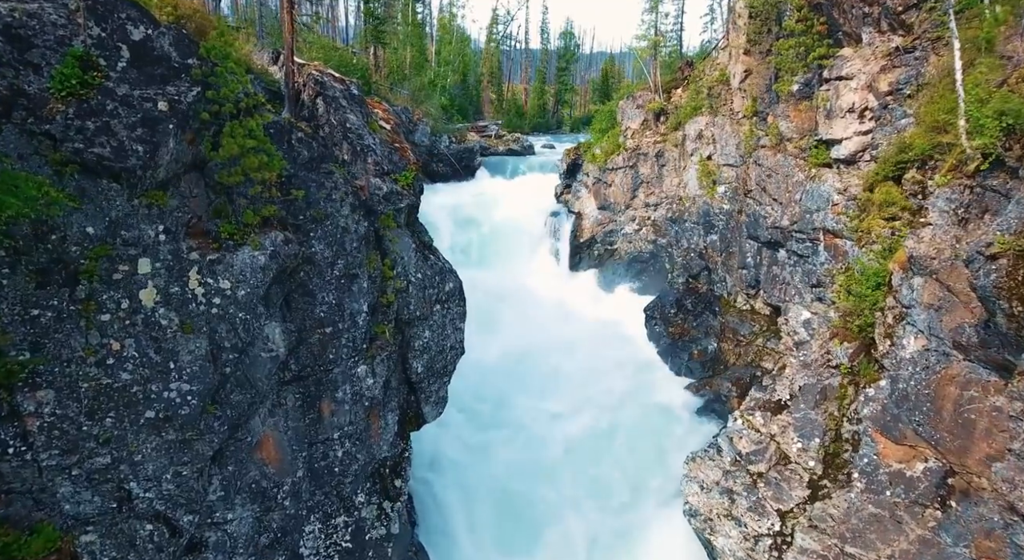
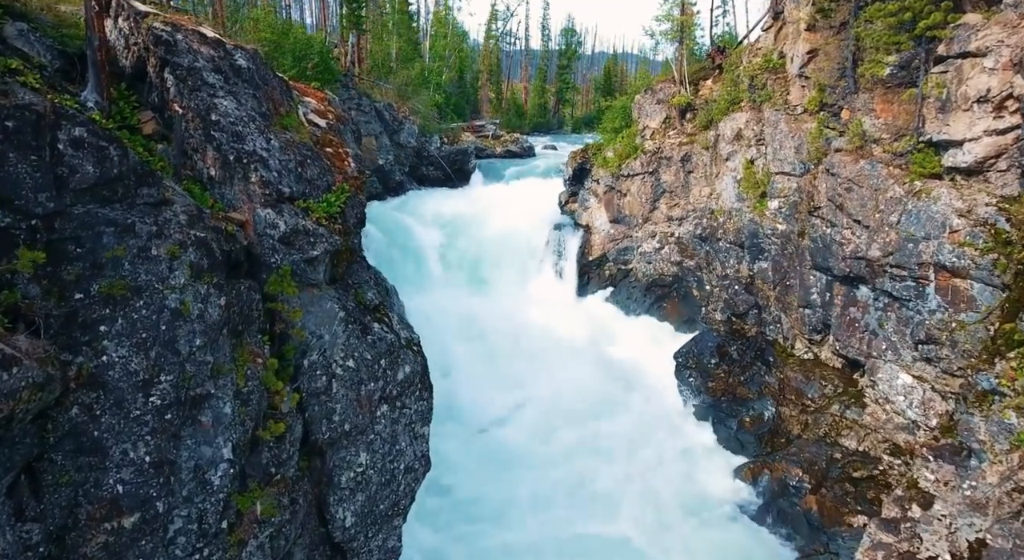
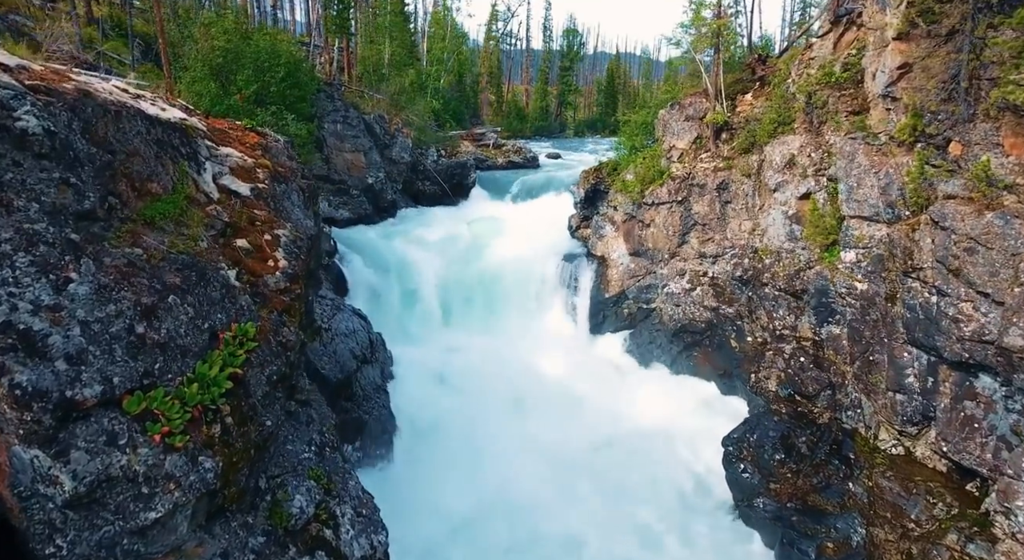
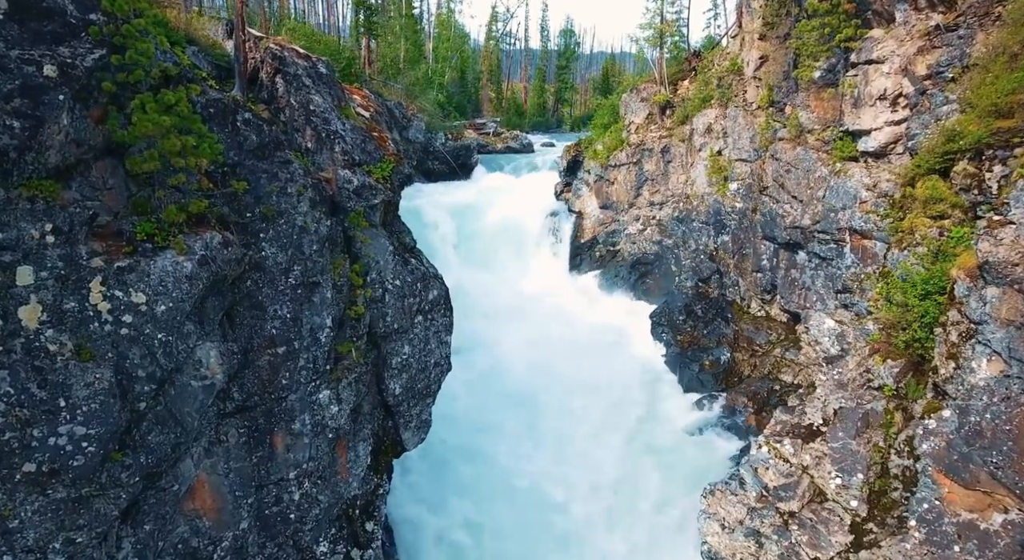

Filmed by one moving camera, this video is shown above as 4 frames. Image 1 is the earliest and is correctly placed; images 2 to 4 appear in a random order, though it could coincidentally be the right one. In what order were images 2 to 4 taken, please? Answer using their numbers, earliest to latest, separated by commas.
4, 2, 3
